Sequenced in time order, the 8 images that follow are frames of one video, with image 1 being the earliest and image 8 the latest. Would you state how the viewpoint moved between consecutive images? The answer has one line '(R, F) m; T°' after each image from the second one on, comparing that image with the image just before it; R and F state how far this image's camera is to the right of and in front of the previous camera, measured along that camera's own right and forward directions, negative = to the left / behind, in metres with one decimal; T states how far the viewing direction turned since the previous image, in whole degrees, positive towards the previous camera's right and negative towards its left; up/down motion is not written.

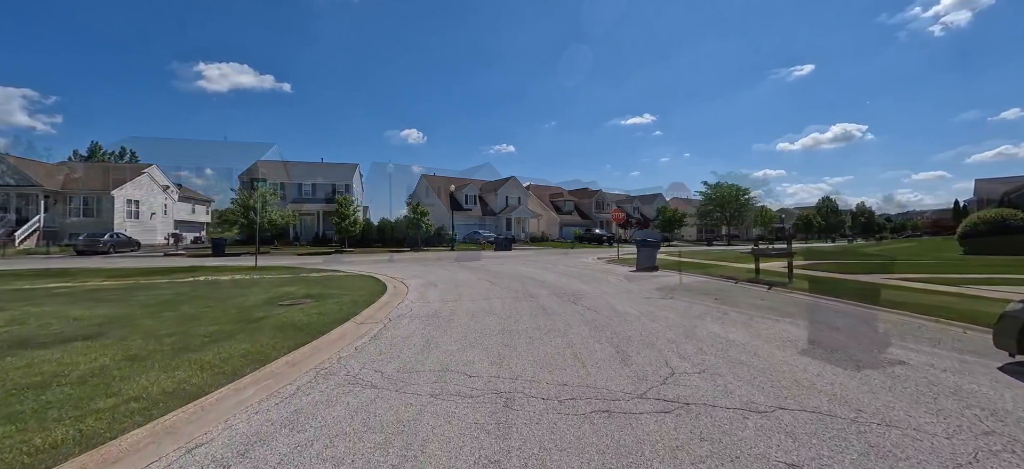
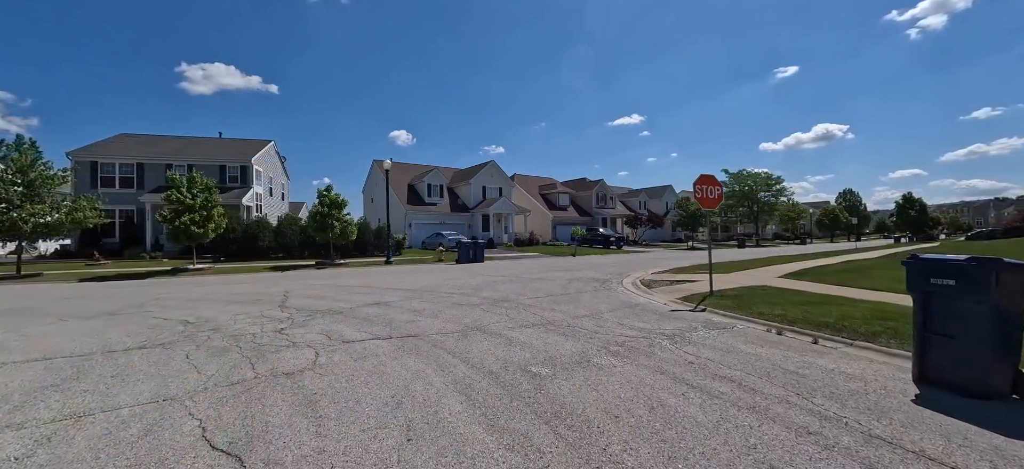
(+0.1, +1.6) m; -1°
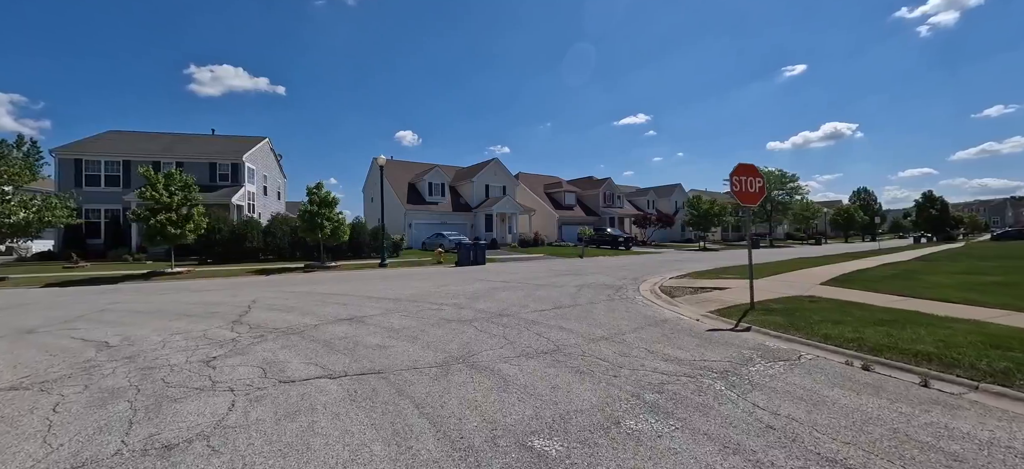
(+0.1, +1.7) m; -1°
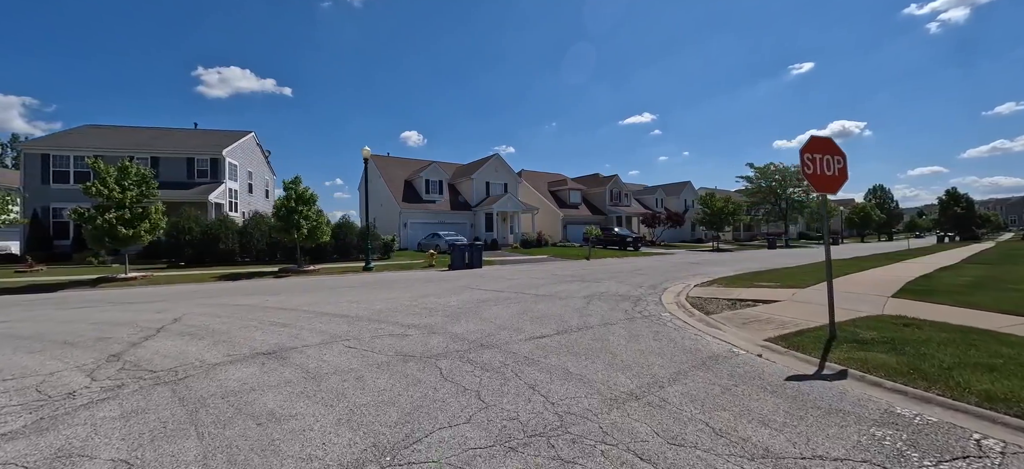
(+0.3, +2.4) m; -1°
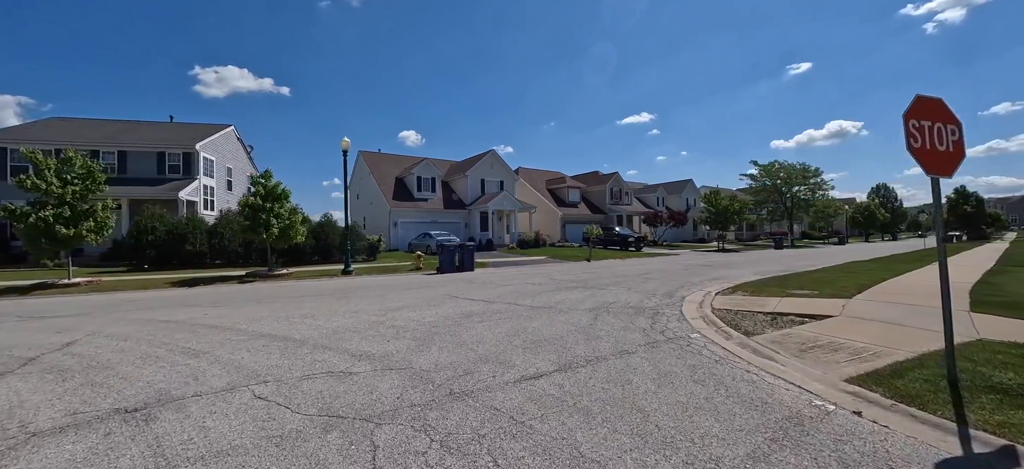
(+0.2, +1.9) m; 0°
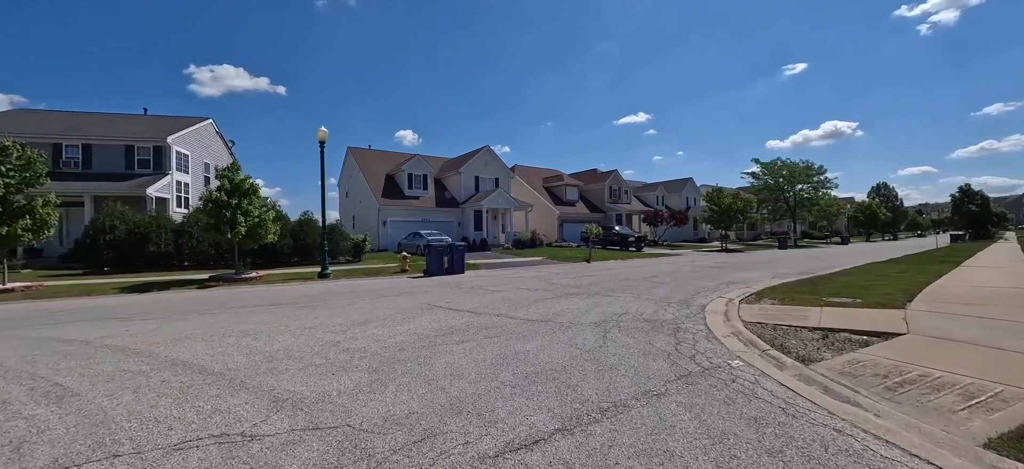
(+0.1, +1.6) m; 0°
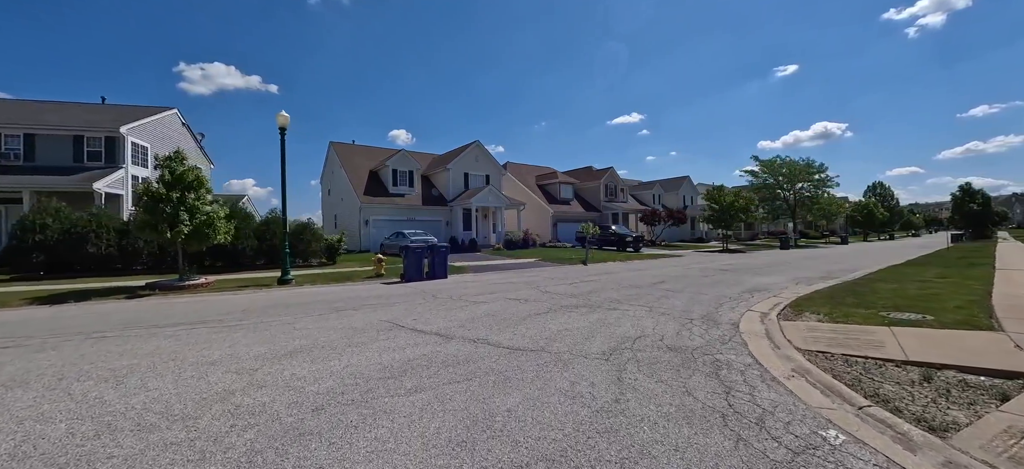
(+0.2, +2.0) m; +1°
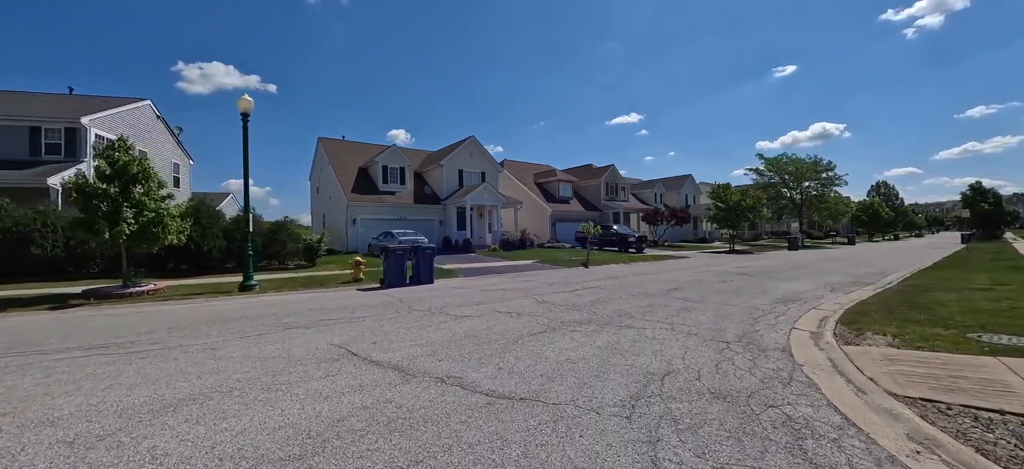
(+0.2, +1.7) m; 0°
